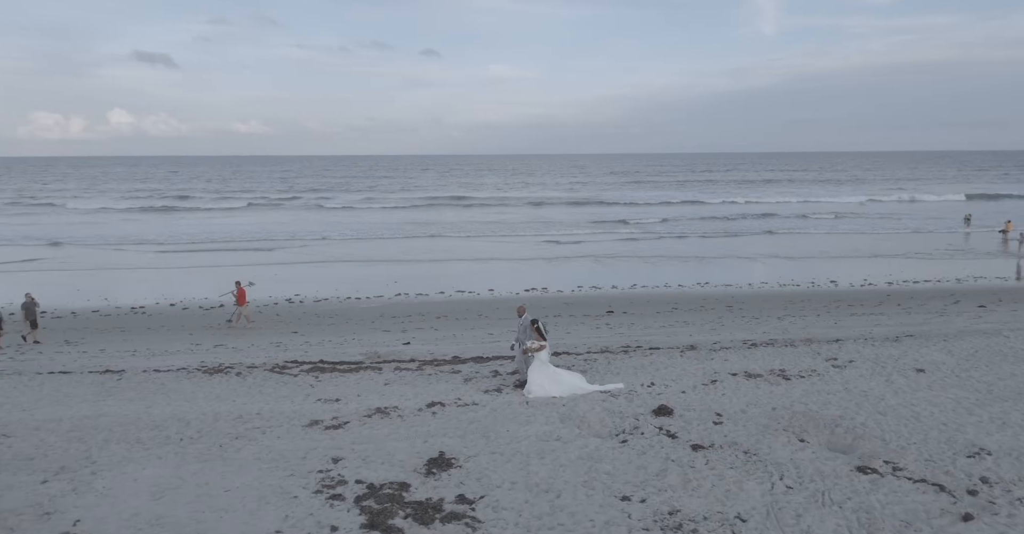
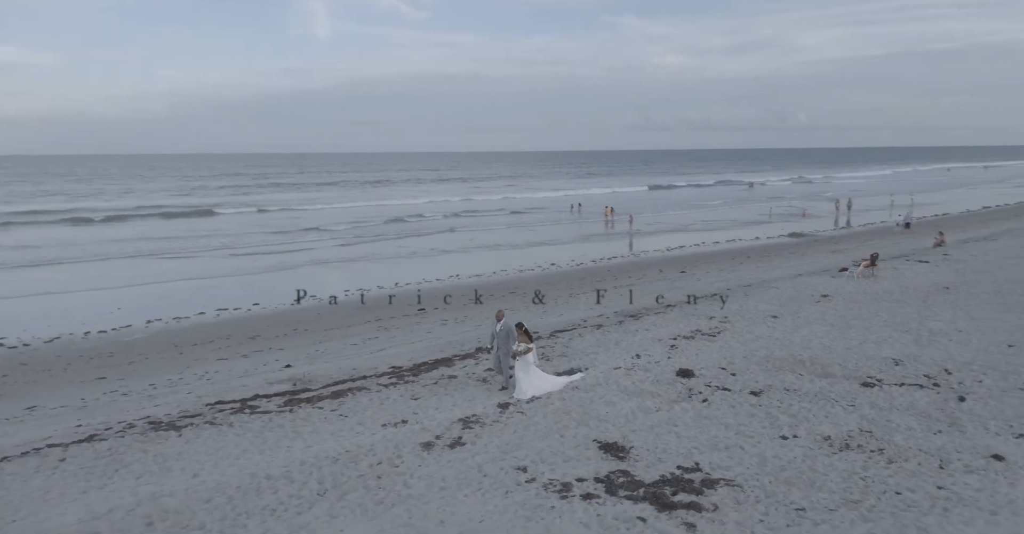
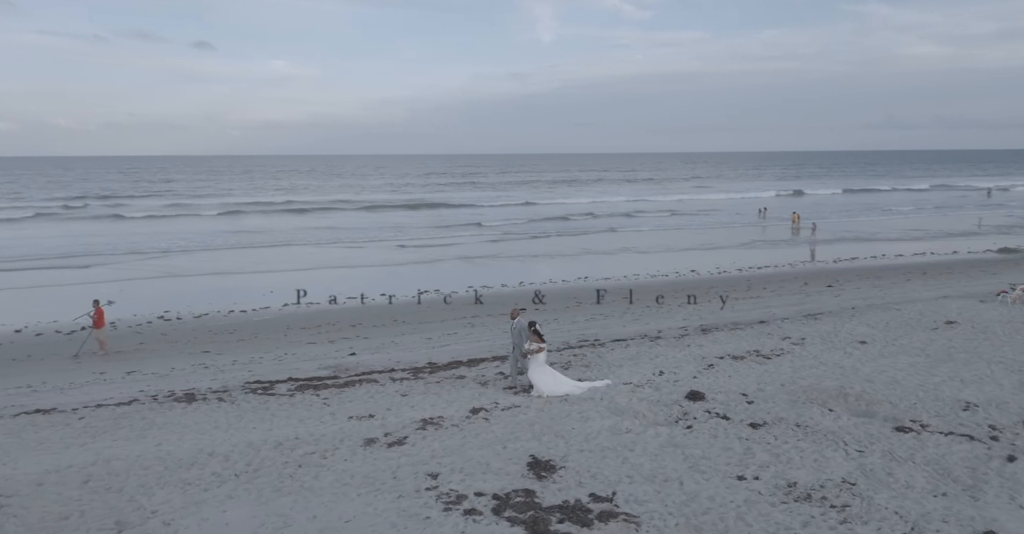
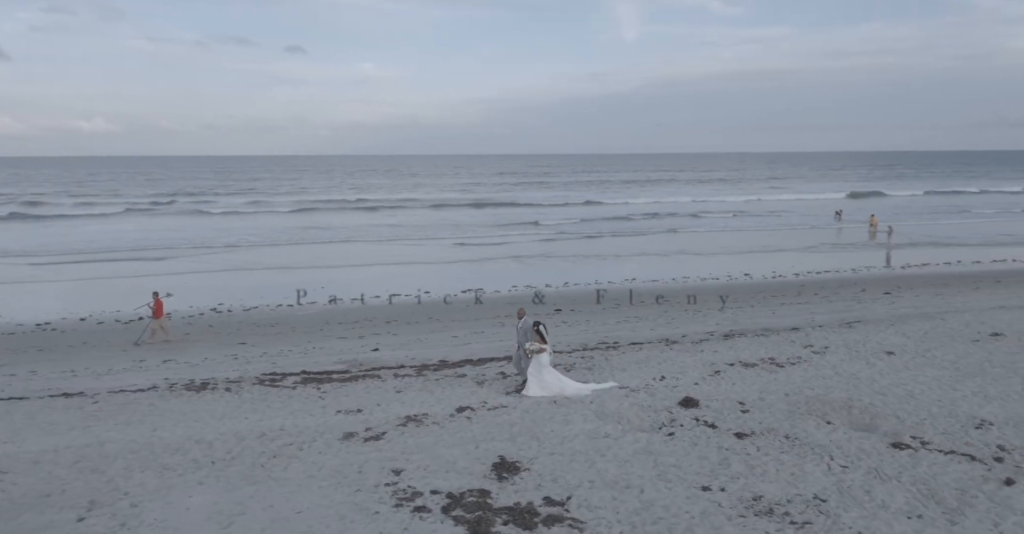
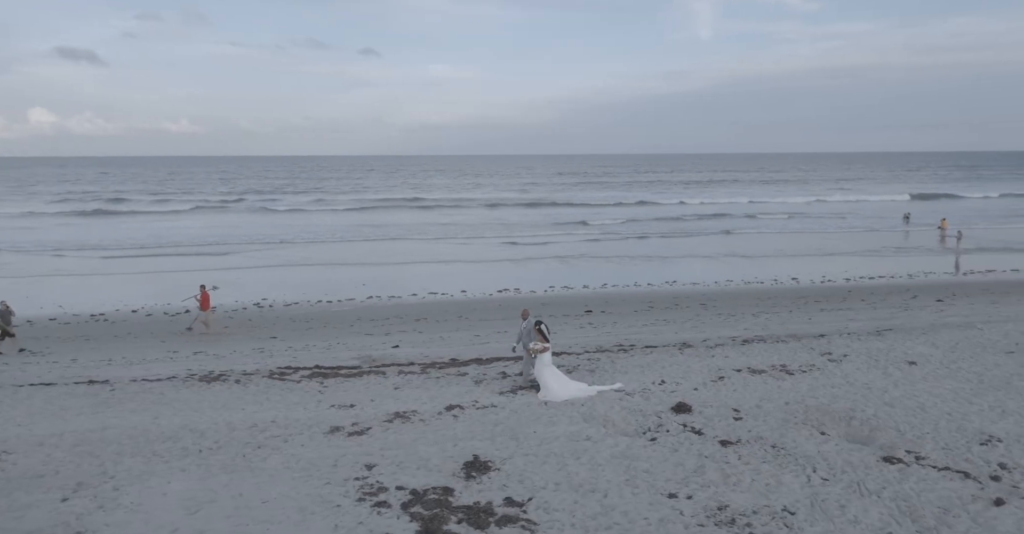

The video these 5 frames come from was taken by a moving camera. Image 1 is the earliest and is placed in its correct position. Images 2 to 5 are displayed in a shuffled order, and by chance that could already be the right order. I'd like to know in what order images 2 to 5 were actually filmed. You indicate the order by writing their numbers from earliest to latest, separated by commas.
5, 4, 3, 2
